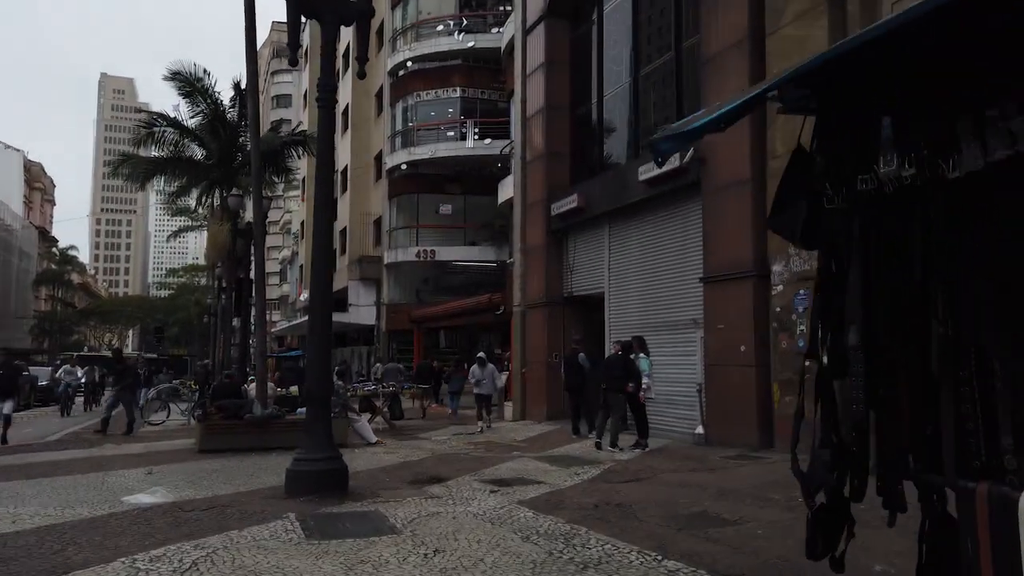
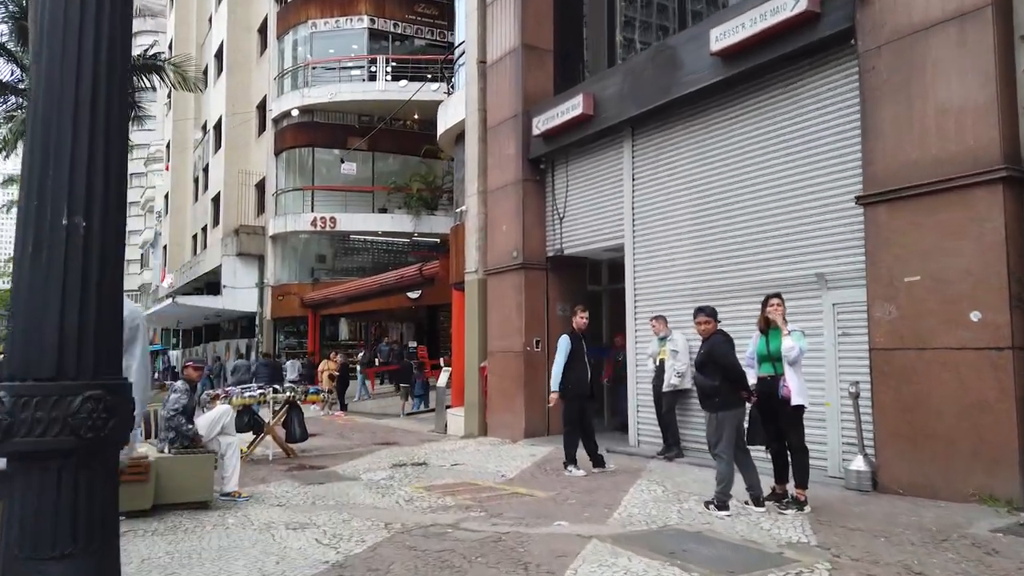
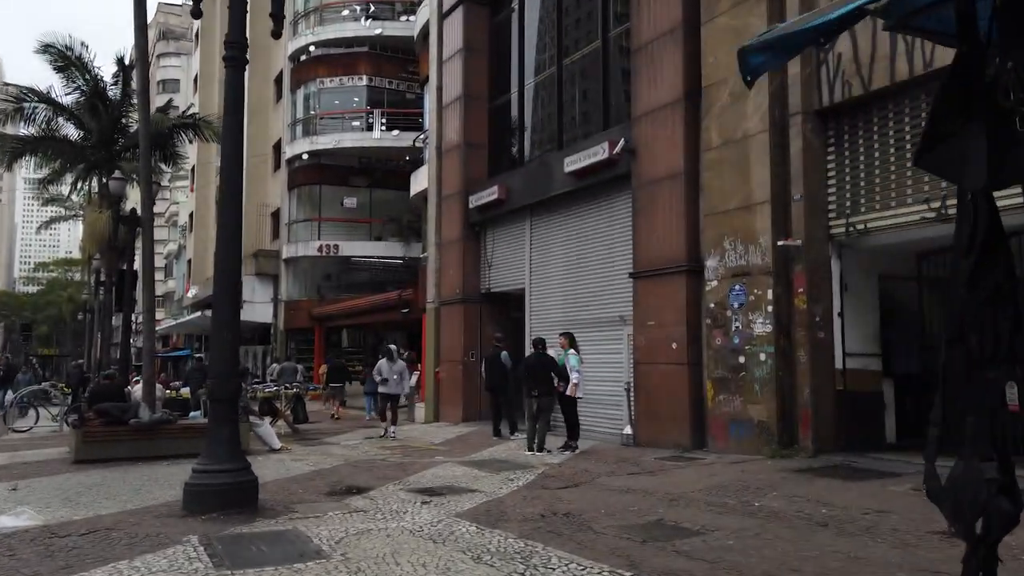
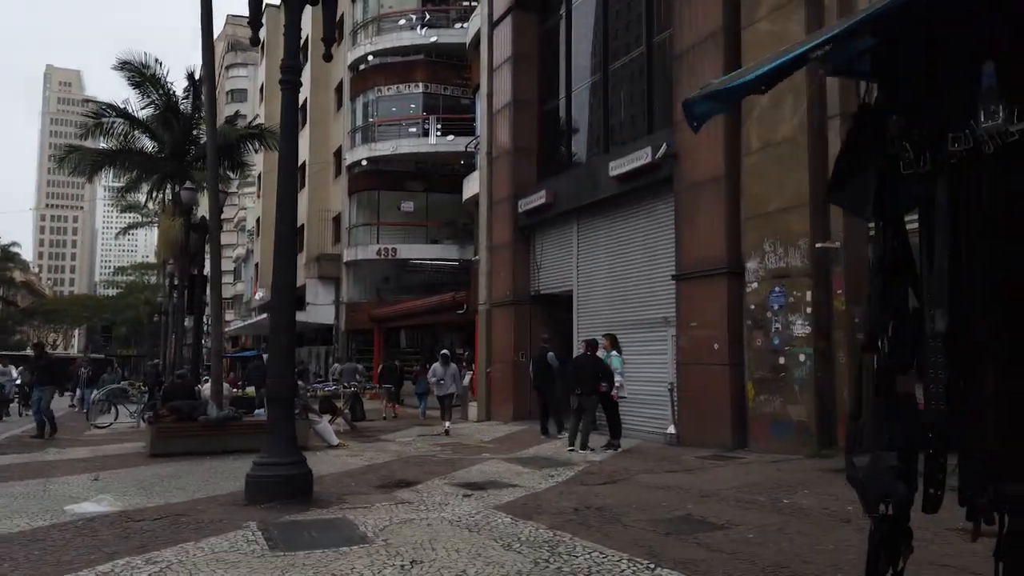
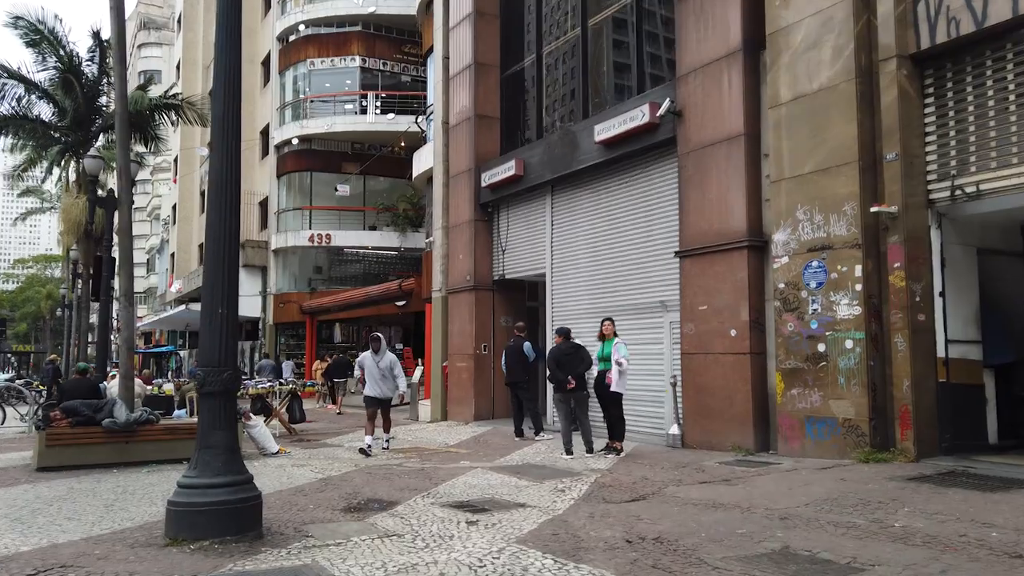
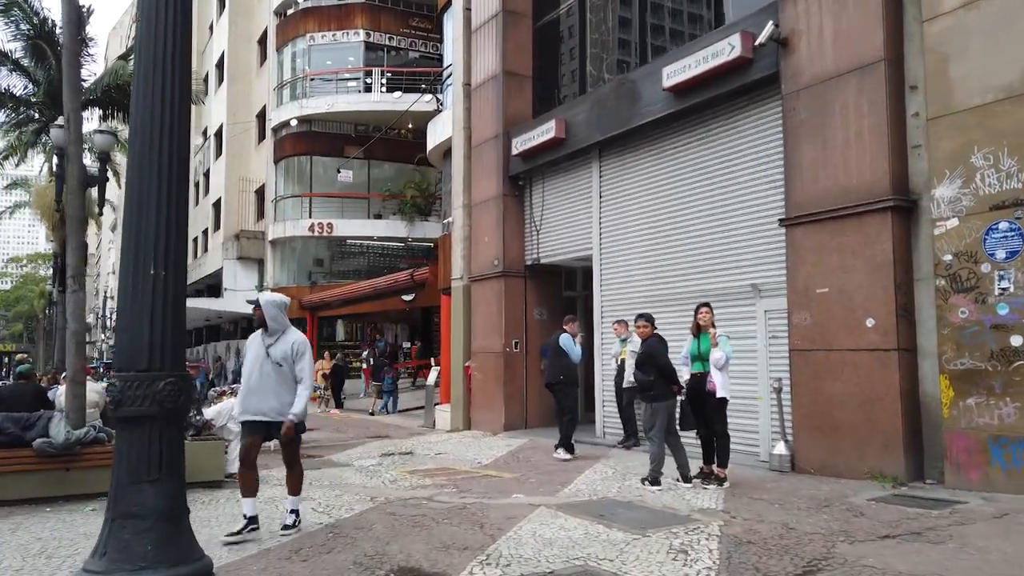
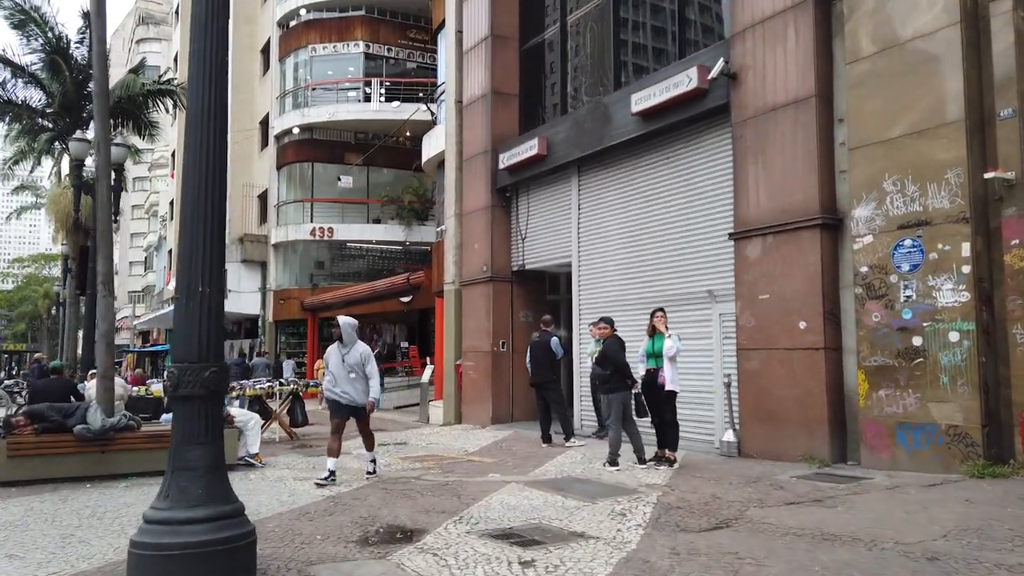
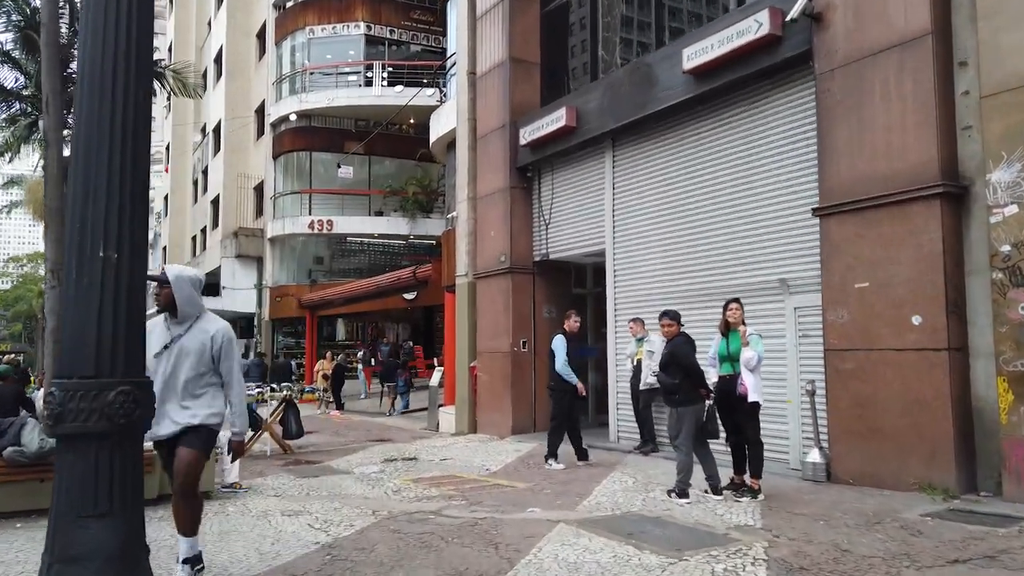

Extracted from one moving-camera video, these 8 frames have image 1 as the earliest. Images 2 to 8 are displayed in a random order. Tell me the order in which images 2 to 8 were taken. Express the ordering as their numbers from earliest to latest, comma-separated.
4, 3, 5, 7, 6, 8, 2
